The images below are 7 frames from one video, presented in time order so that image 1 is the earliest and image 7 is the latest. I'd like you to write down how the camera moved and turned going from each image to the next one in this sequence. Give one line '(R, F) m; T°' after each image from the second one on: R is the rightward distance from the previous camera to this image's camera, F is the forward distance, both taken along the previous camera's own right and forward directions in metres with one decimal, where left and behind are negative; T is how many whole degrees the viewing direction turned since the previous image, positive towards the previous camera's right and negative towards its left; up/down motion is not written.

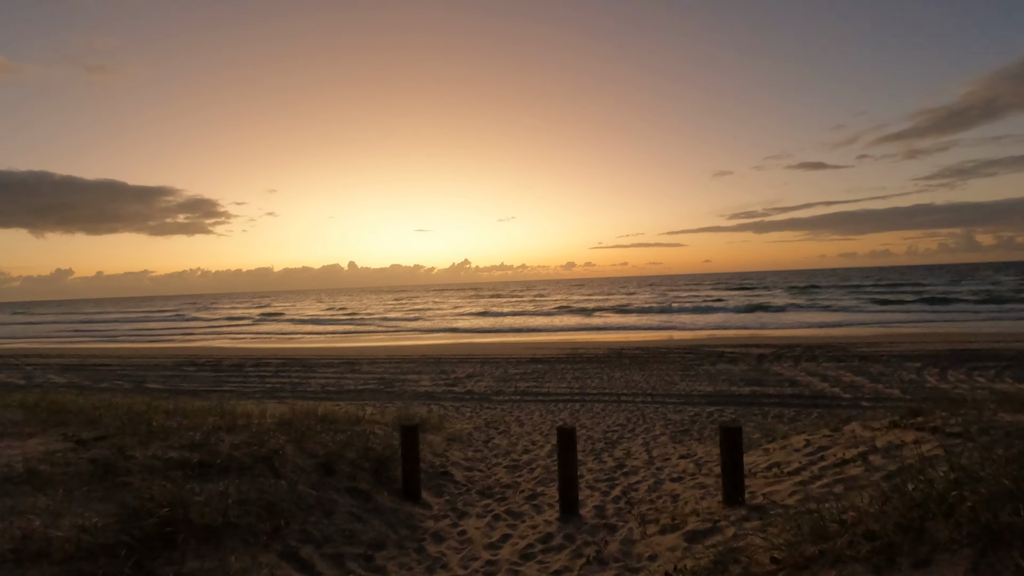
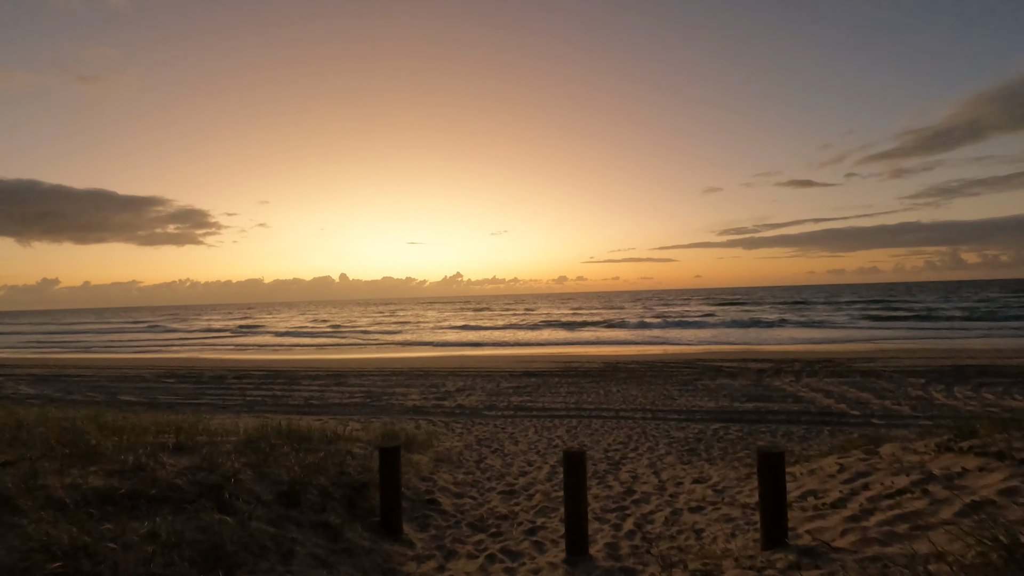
(-0.1, +0.6) m; +1°
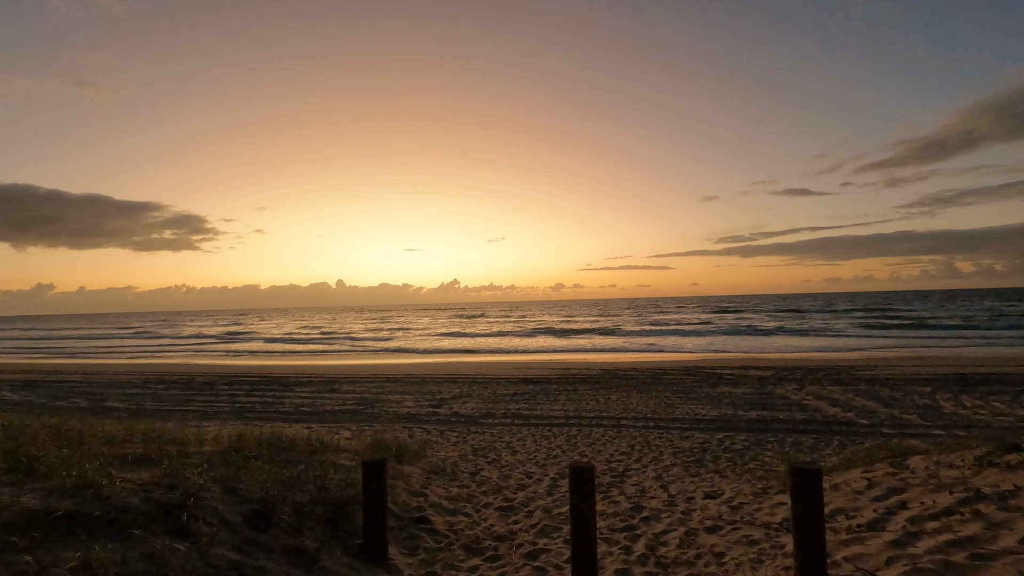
(0.0, +0.4) m; 0°
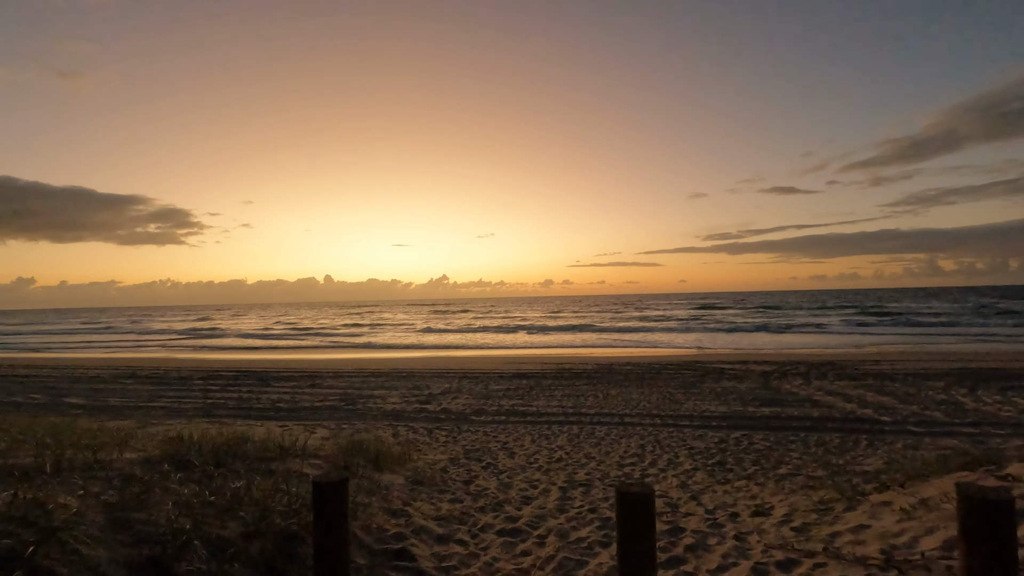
(-0.1, +1.0) m; +1°
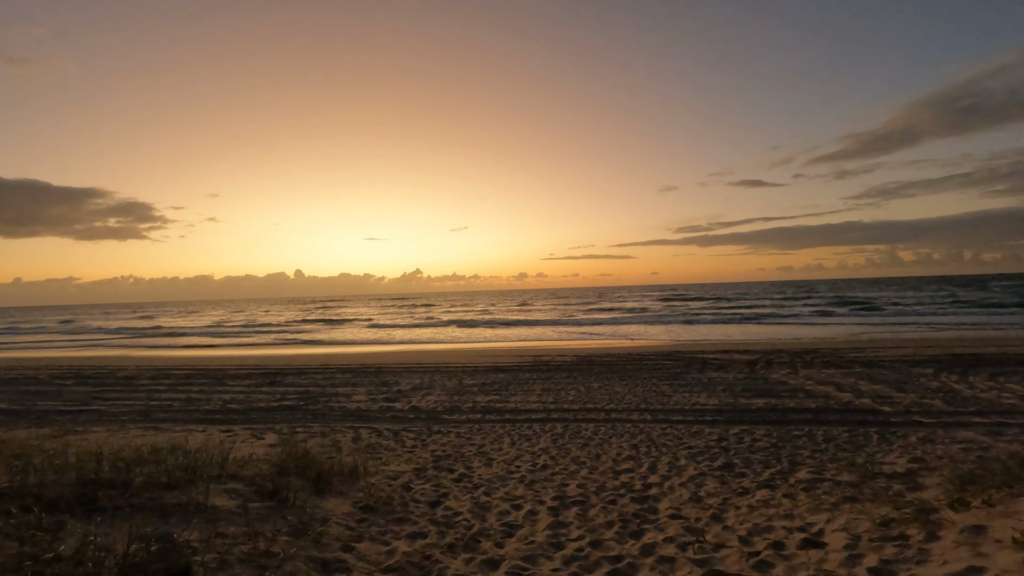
(0.0, +1.0) m; +3°
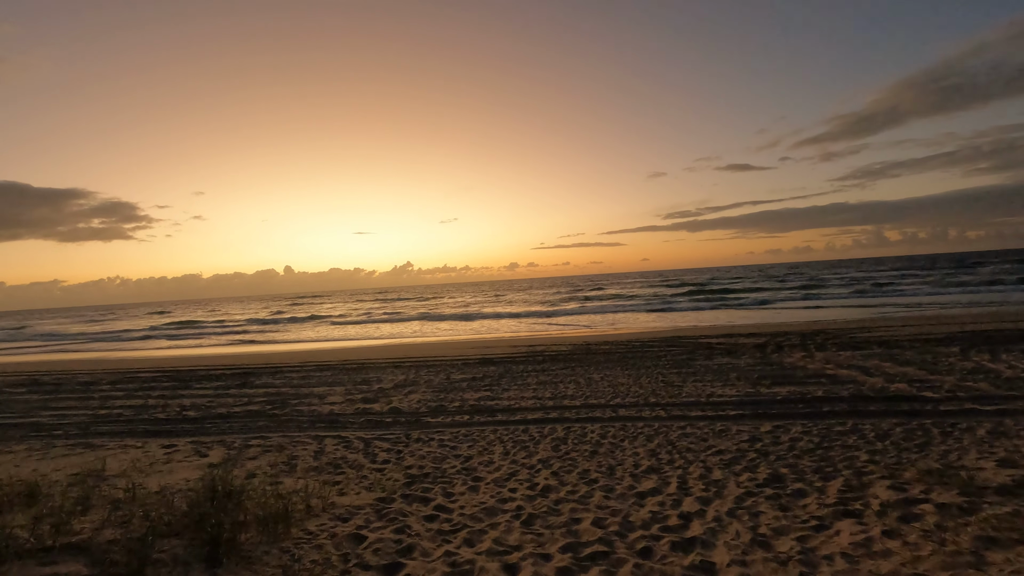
(0.0, +1.3) m; +1°
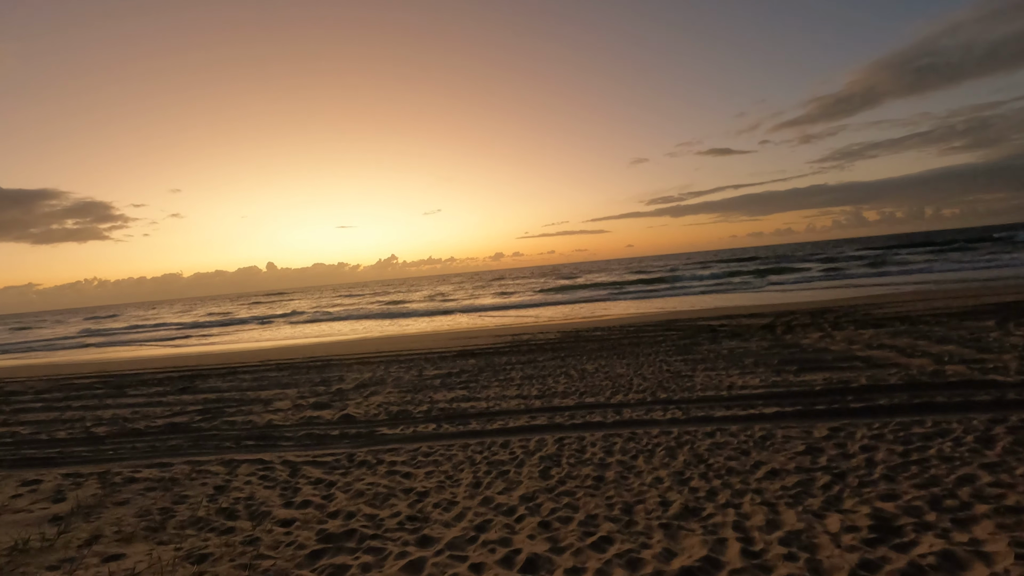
(+0.2, +1.8) m; +2°
